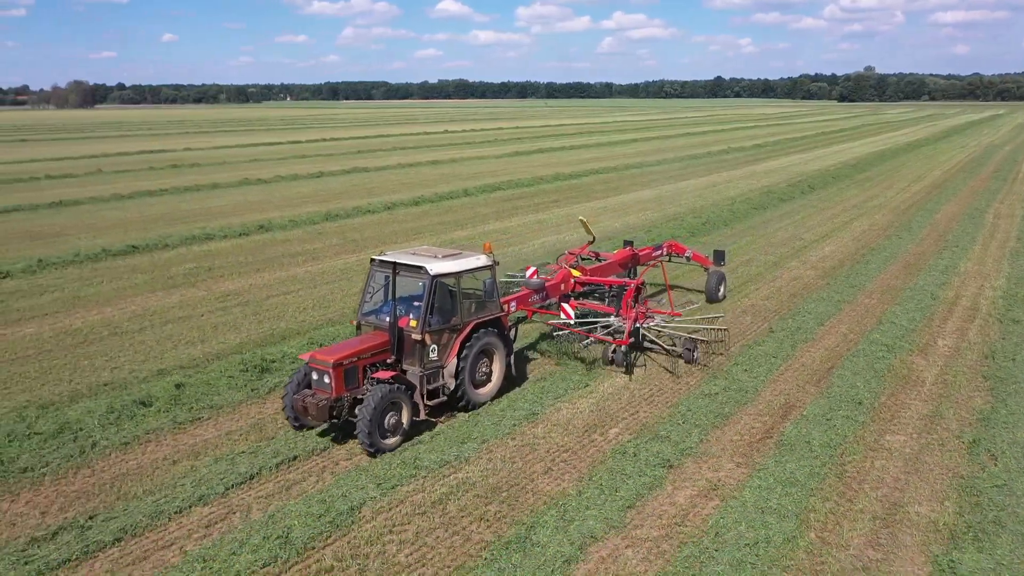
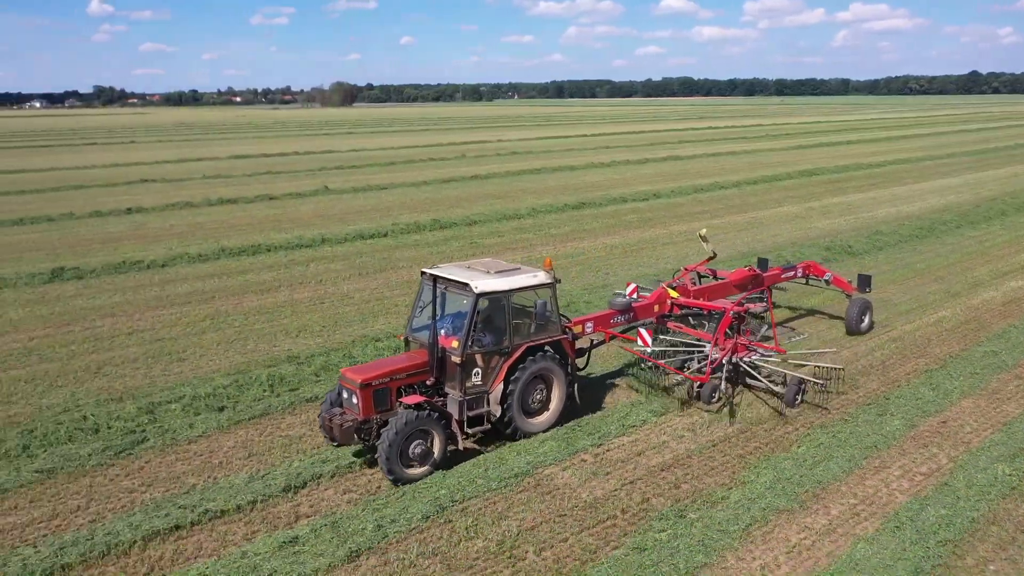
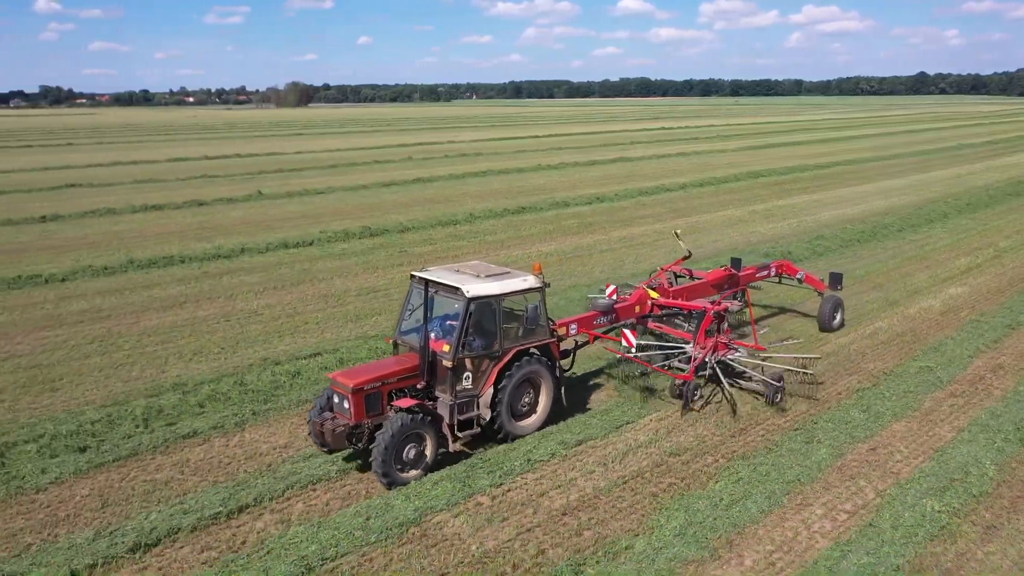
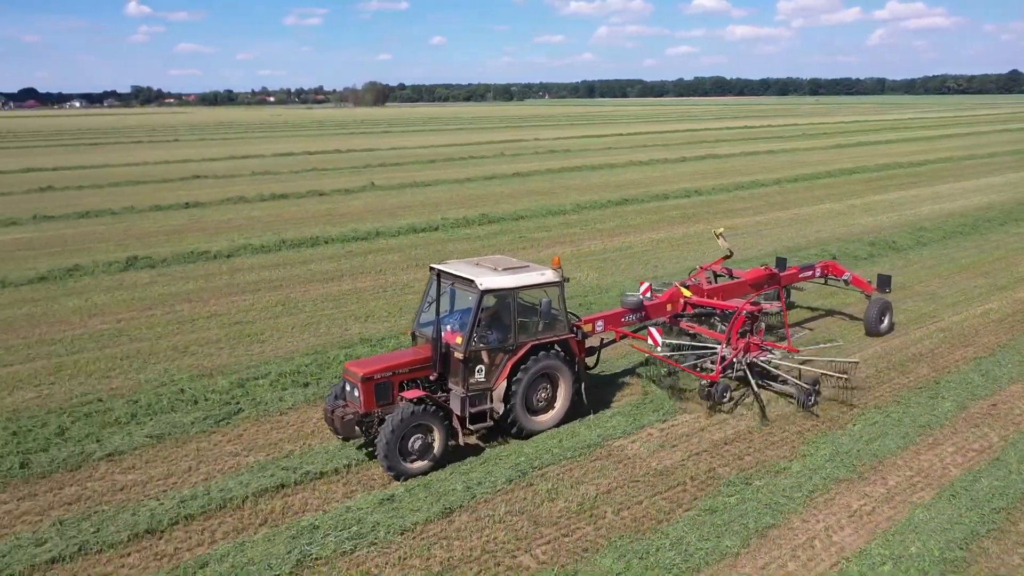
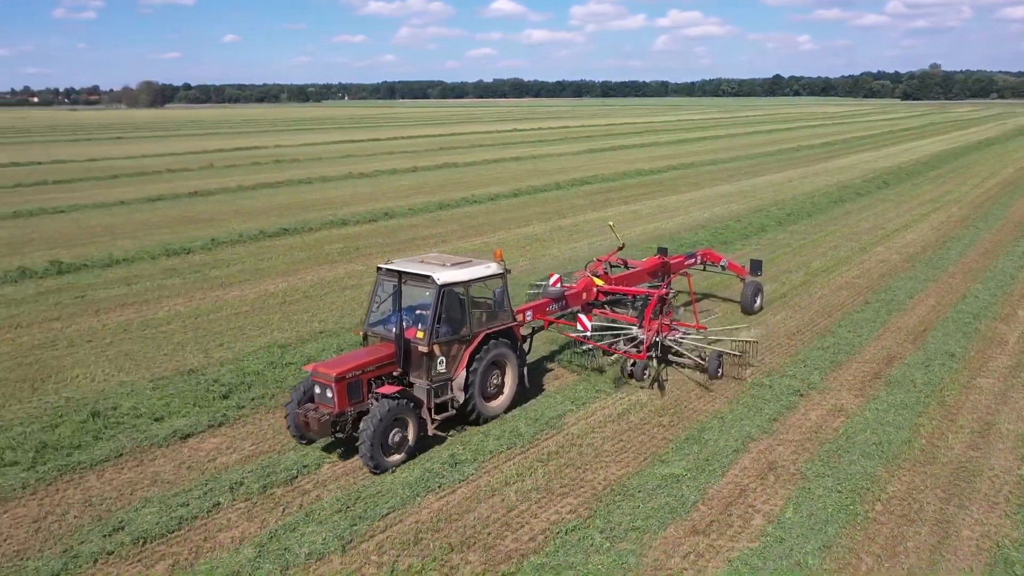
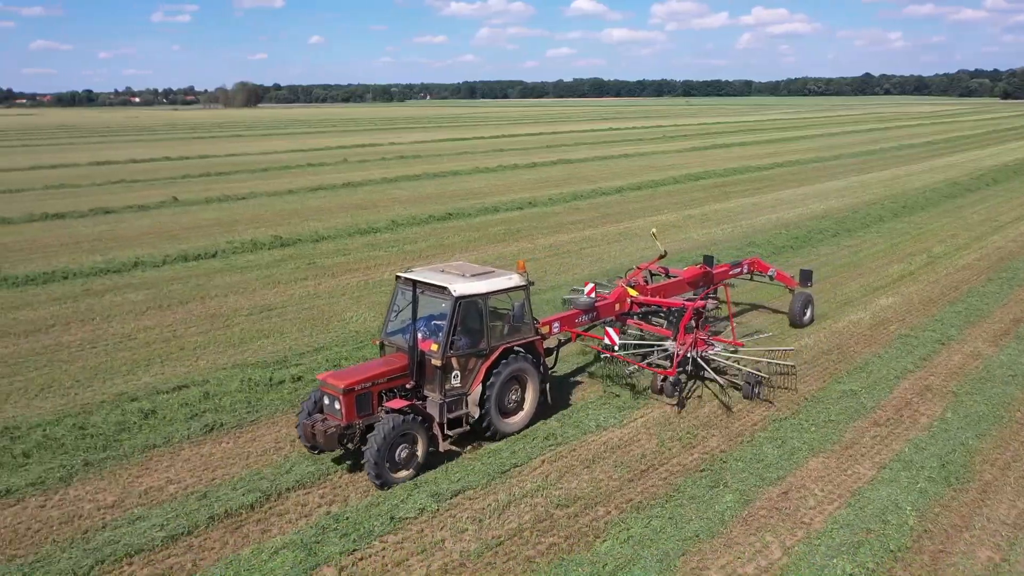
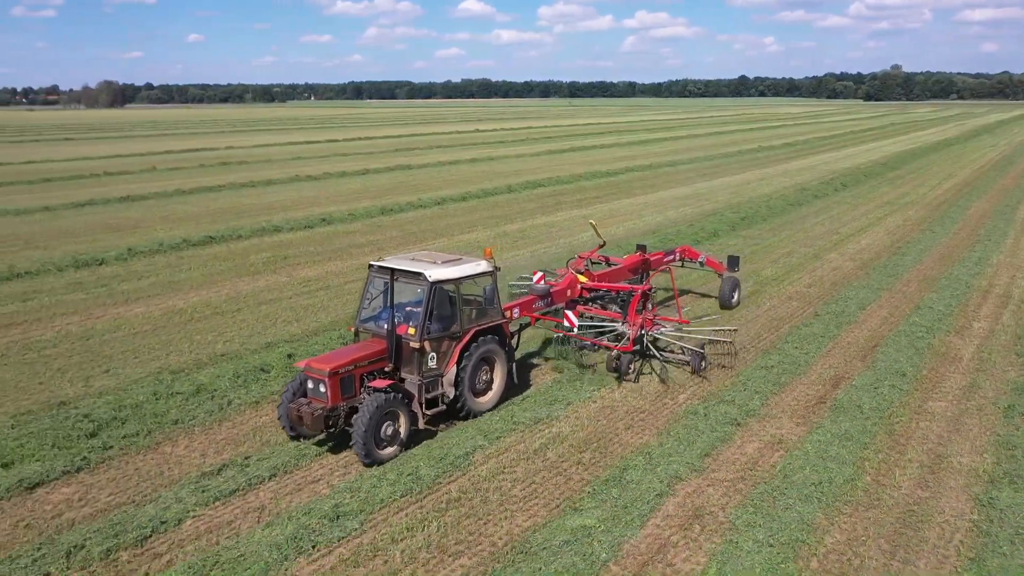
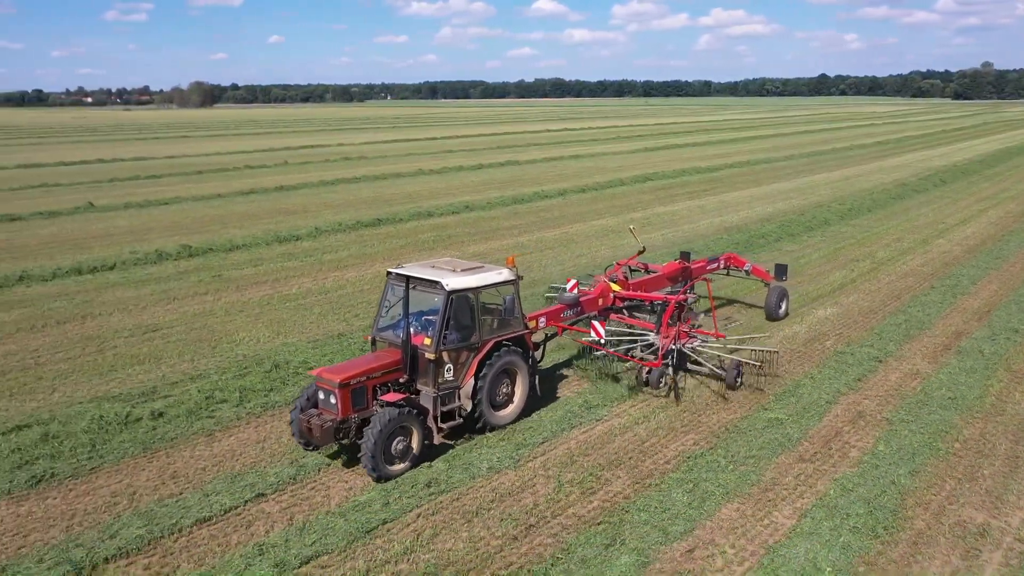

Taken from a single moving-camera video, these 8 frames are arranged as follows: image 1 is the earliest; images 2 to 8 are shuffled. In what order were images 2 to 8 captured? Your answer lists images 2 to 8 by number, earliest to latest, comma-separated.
7, 5, 8, 6, 3, 2, 4
